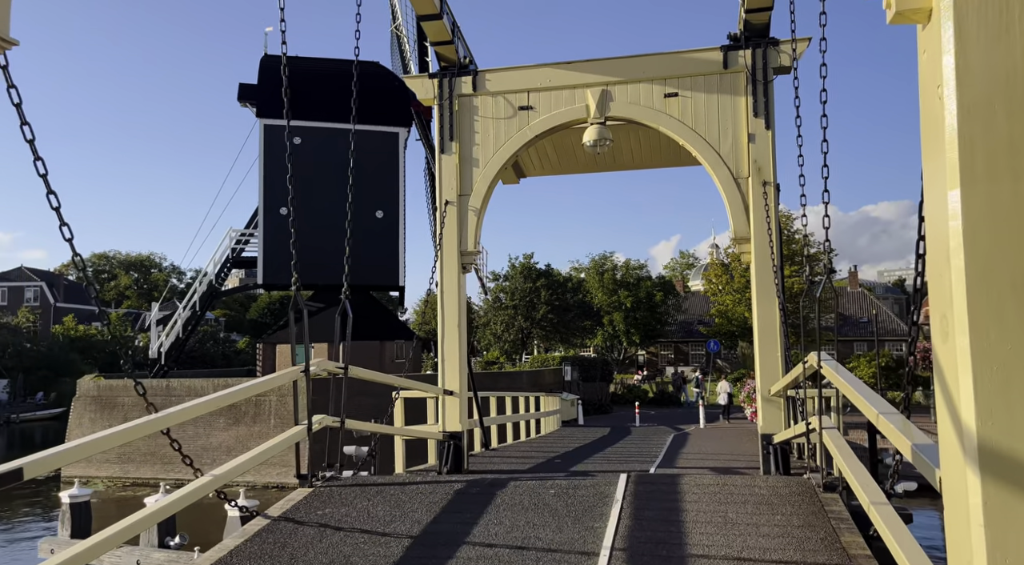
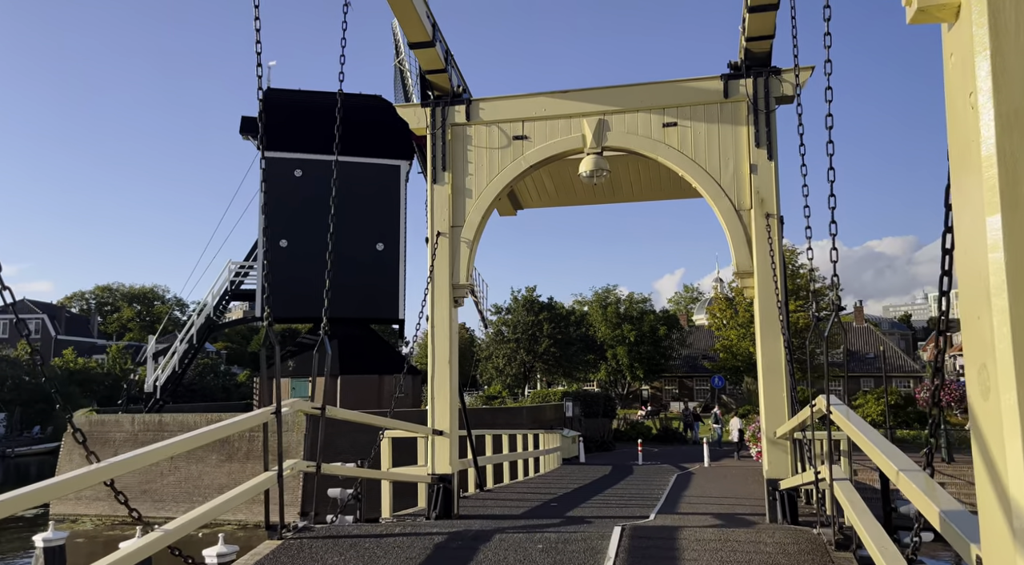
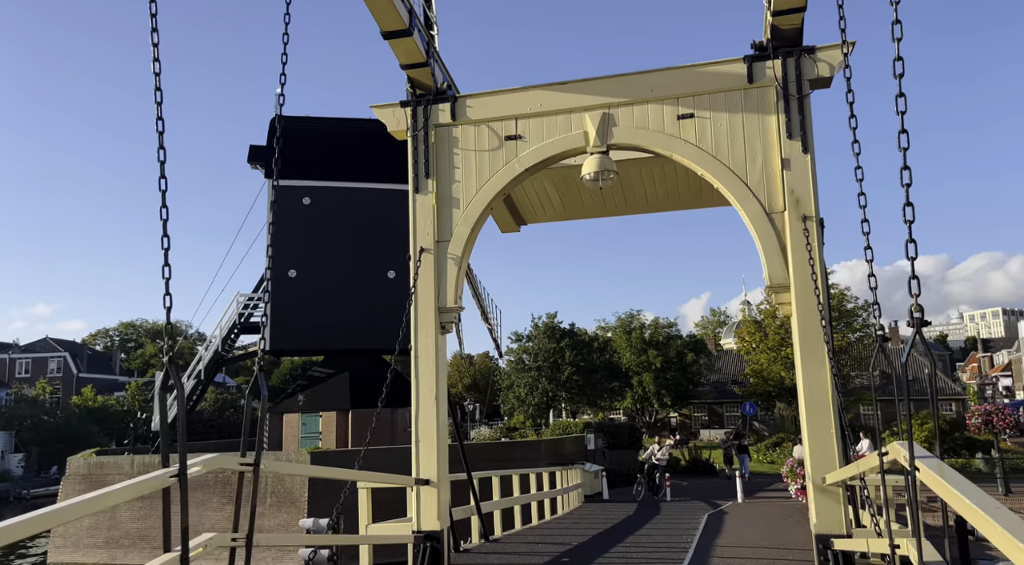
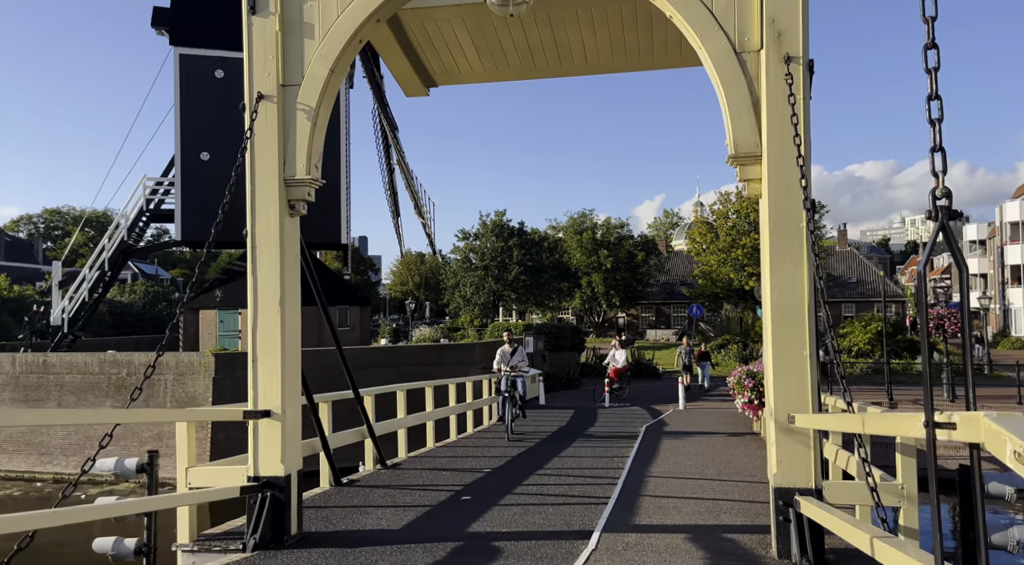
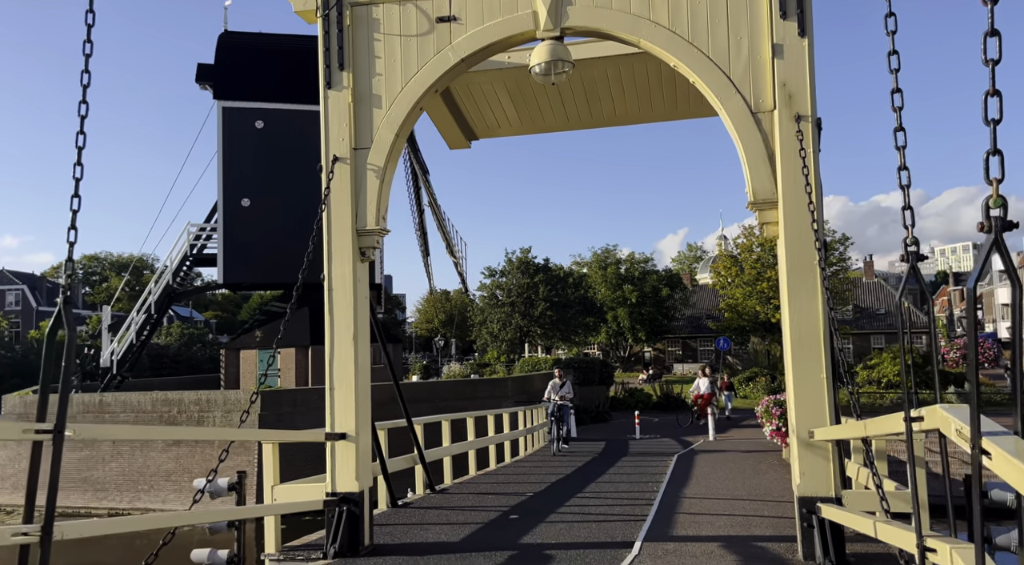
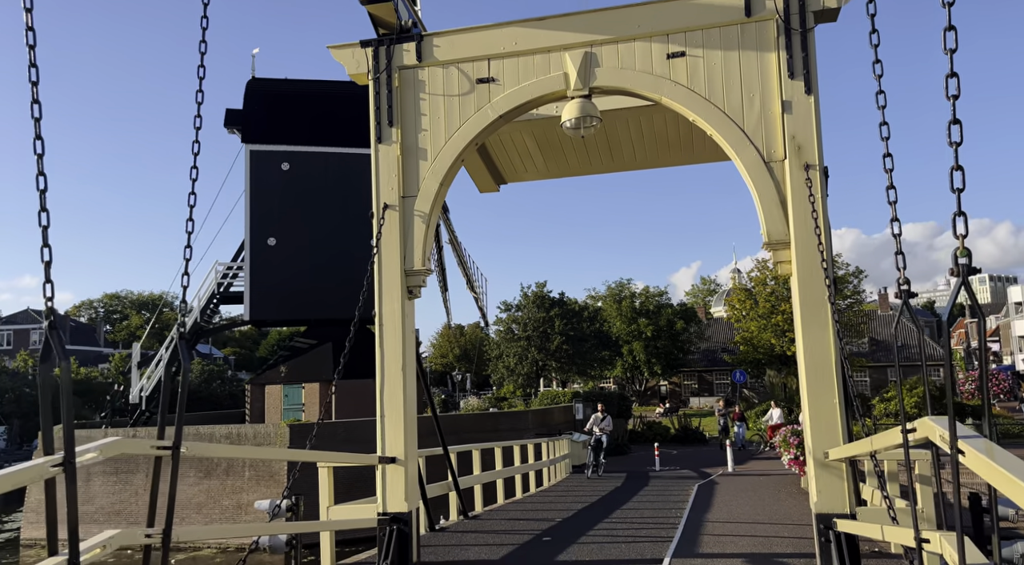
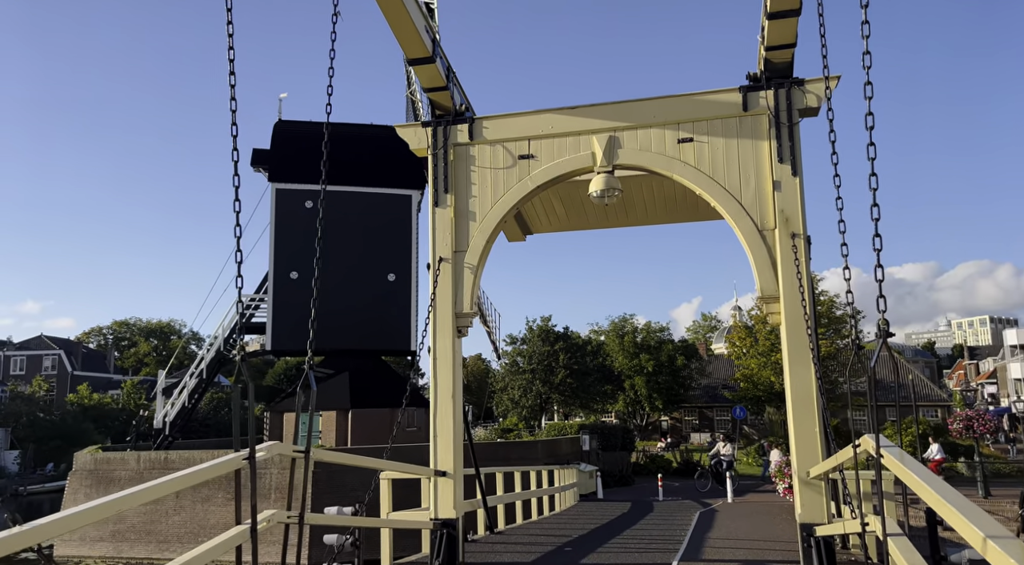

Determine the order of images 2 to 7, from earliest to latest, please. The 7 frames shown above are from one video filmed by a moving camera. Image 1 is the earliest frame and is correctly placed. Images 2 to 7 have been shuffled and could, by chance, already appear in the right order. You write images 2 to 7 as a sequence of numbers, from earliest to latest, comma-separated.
2, 7, 3, 6, 5, 4
